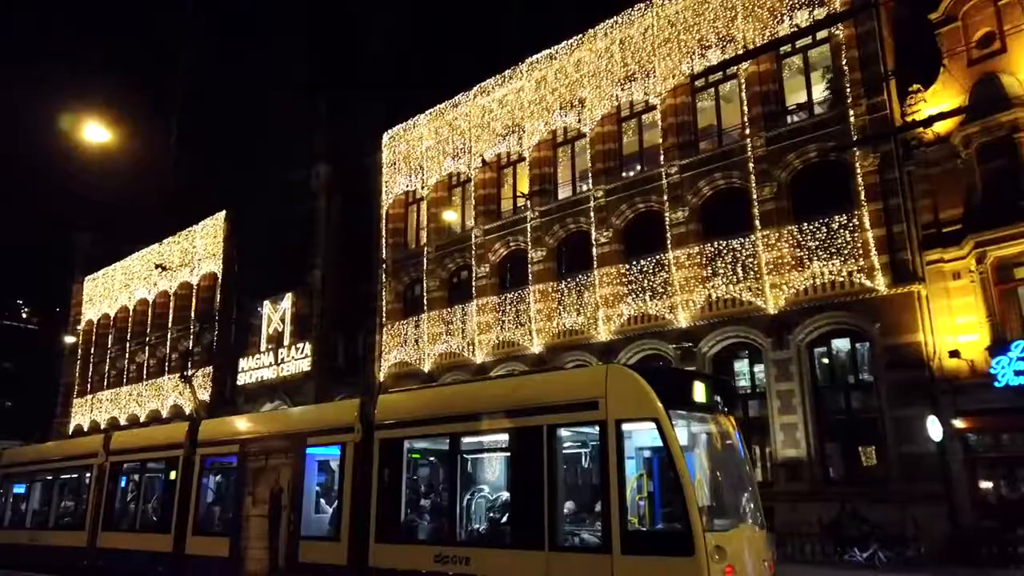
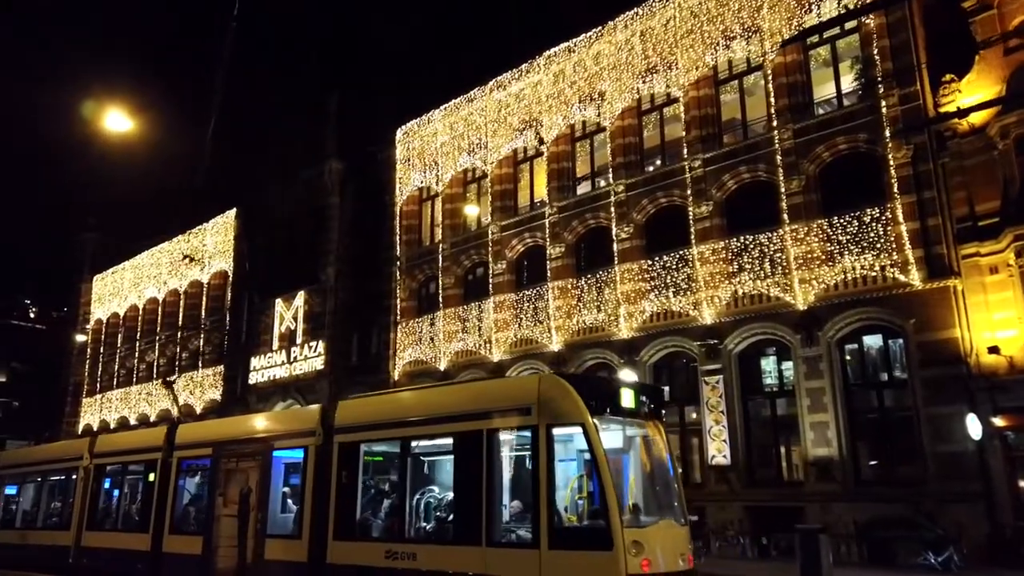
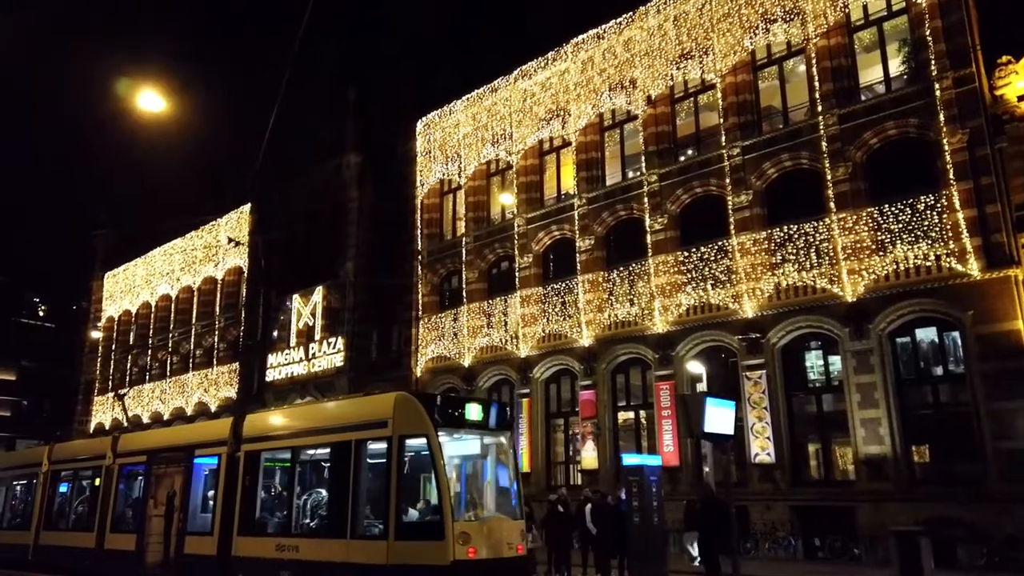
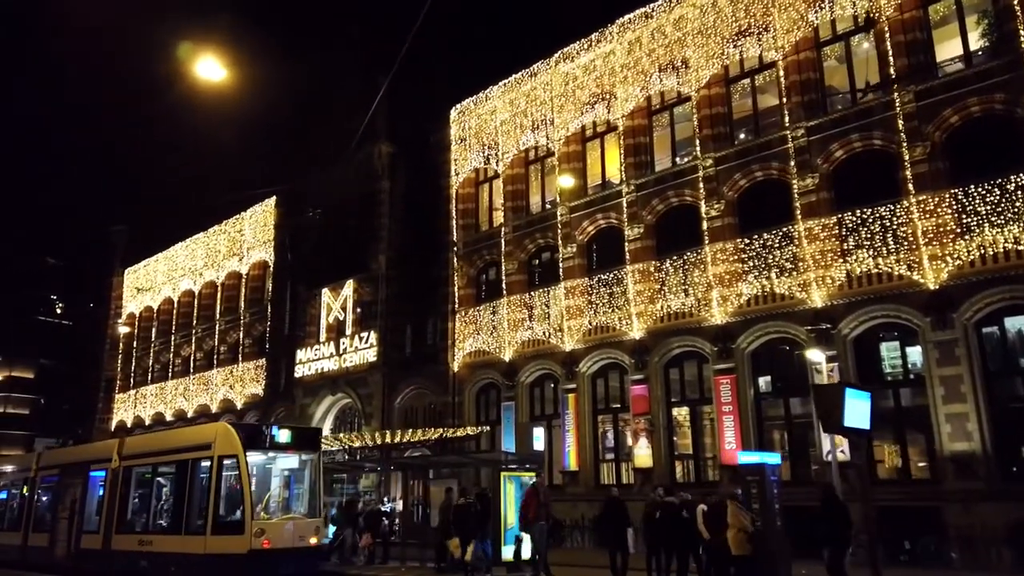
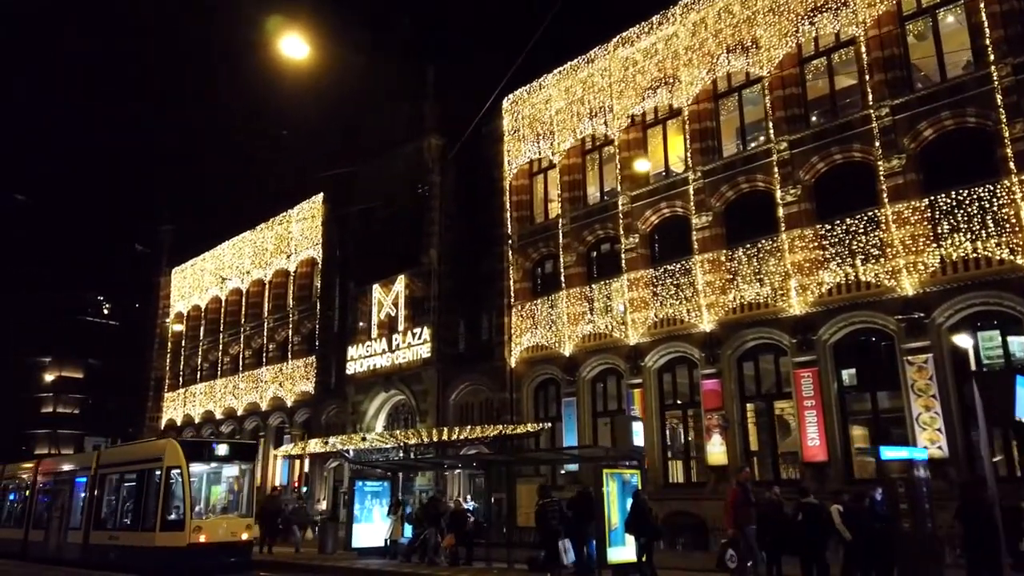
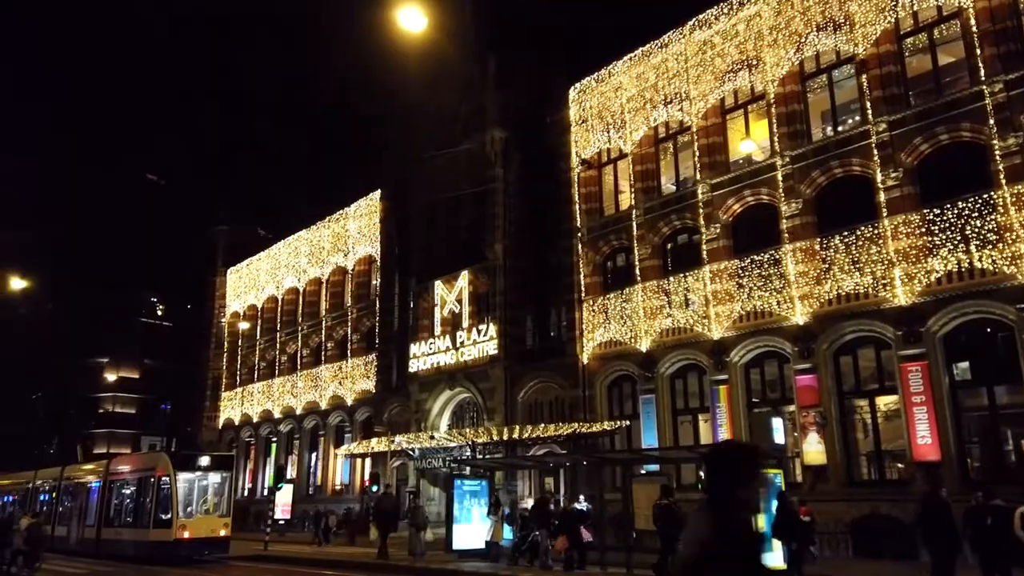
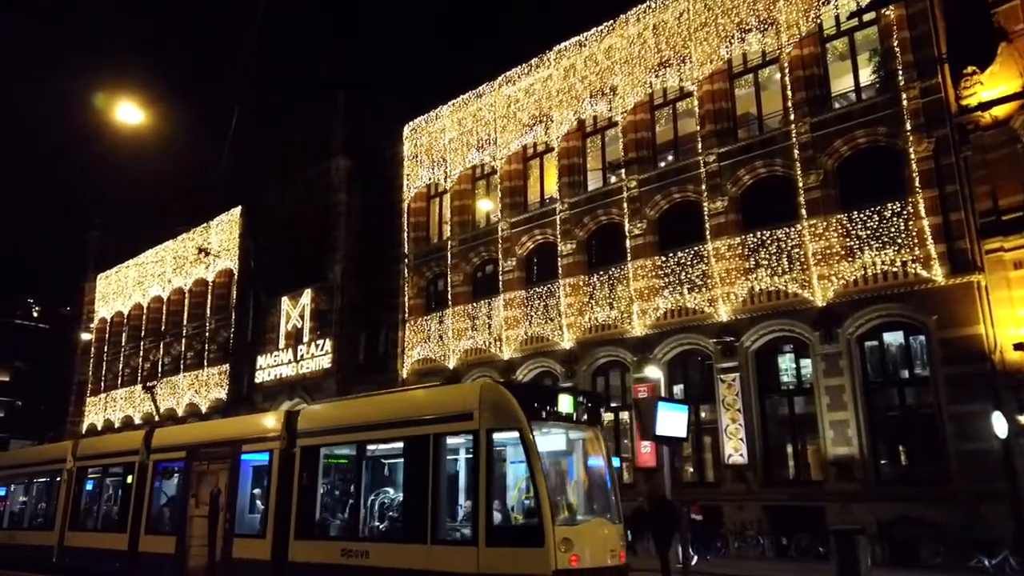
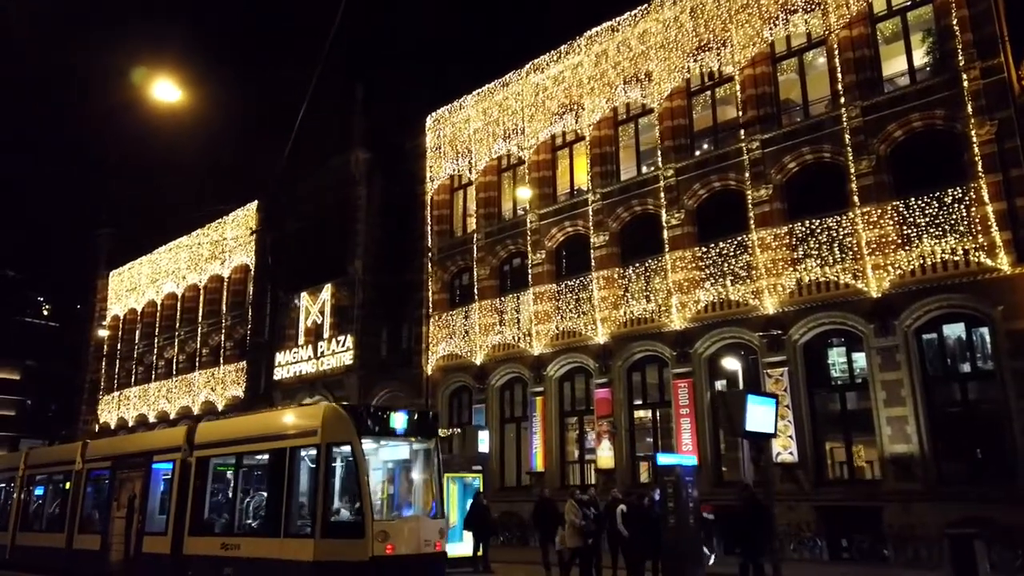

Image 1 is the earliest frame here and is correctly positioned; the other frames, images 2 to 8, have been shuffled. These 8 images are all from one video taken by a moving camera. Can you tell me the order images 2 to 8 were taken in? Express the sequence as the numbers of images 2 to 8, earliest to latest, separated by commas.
2, 7, 3, 8, 4, 5, 6
